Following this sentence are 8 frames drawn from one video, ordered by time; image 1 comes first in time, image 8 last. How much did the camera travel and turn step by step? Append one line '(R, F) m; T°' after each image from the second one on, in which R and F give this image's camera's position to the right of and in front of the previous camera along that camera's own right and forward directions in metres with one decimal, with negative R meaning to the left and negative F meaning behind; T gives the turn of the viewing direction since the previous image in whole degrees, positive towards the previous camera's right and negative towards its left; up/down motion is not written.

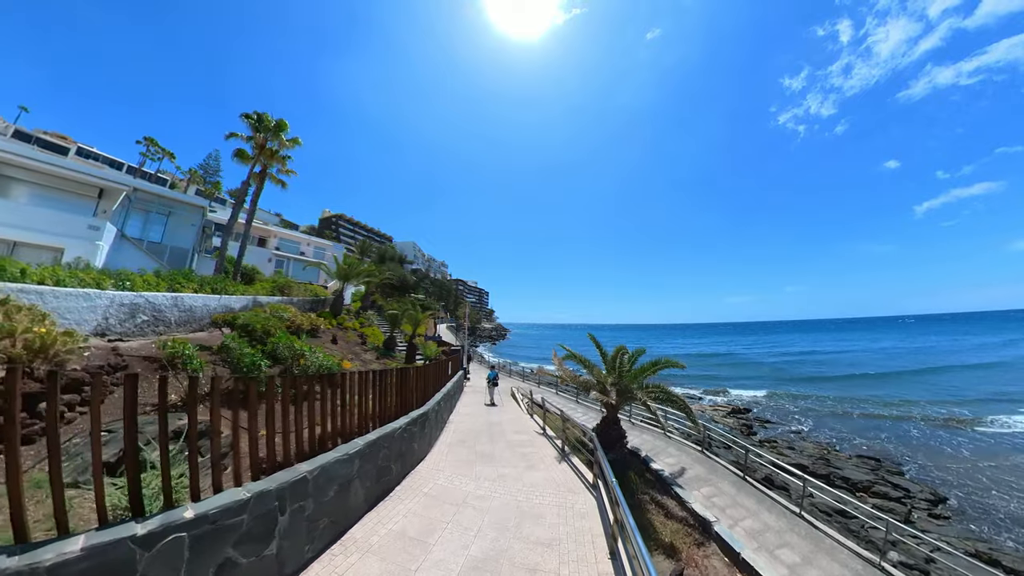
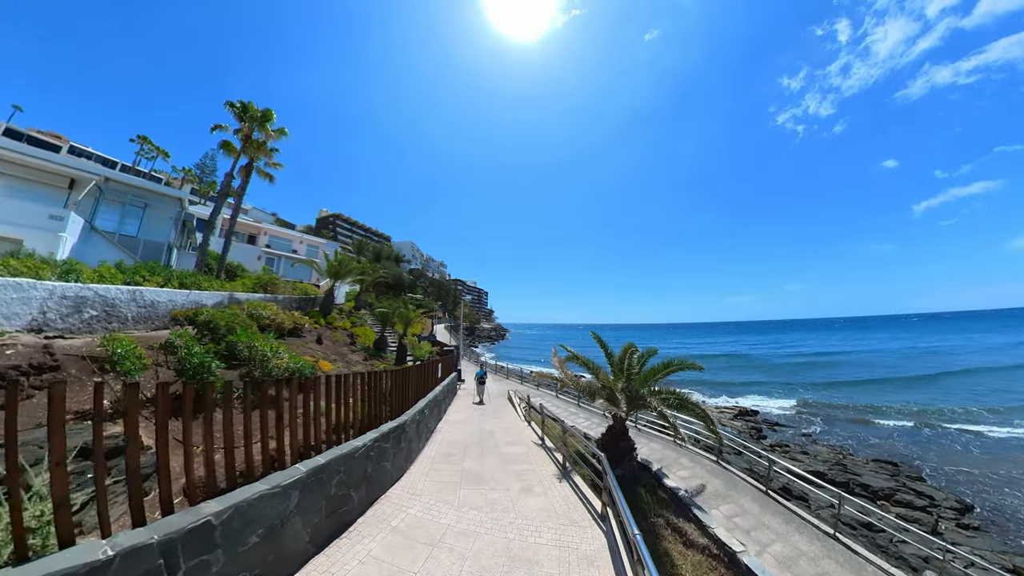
(+0.1, +1.1) m; 0°
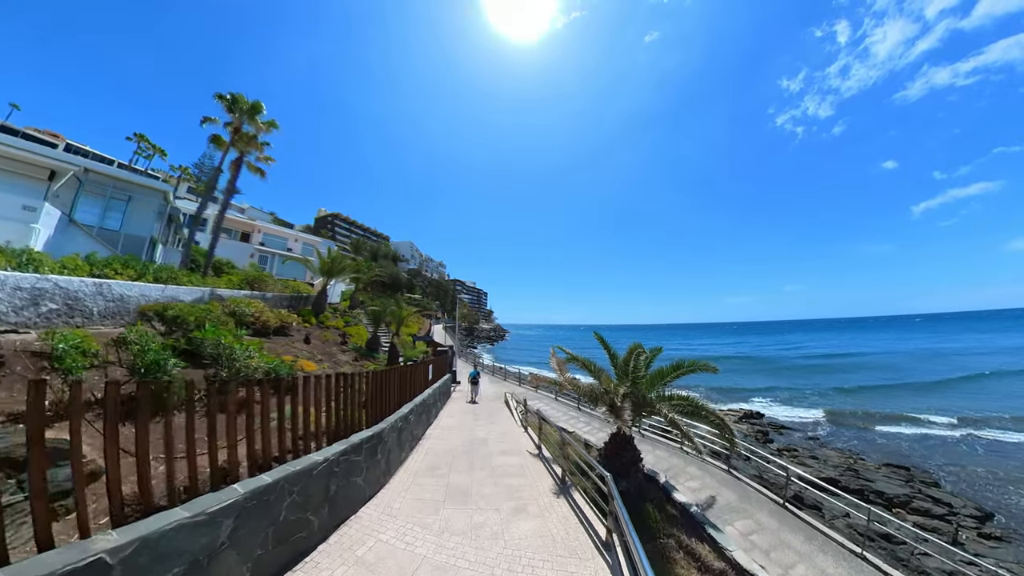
(+0.1, +0.7) m; 0°
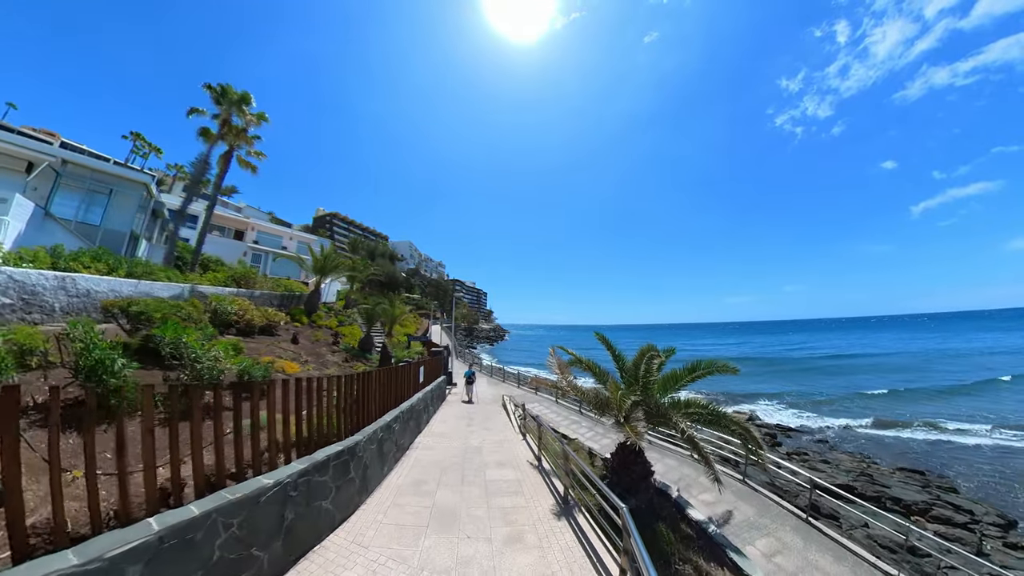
(+0.1, +0.7) m; 0°
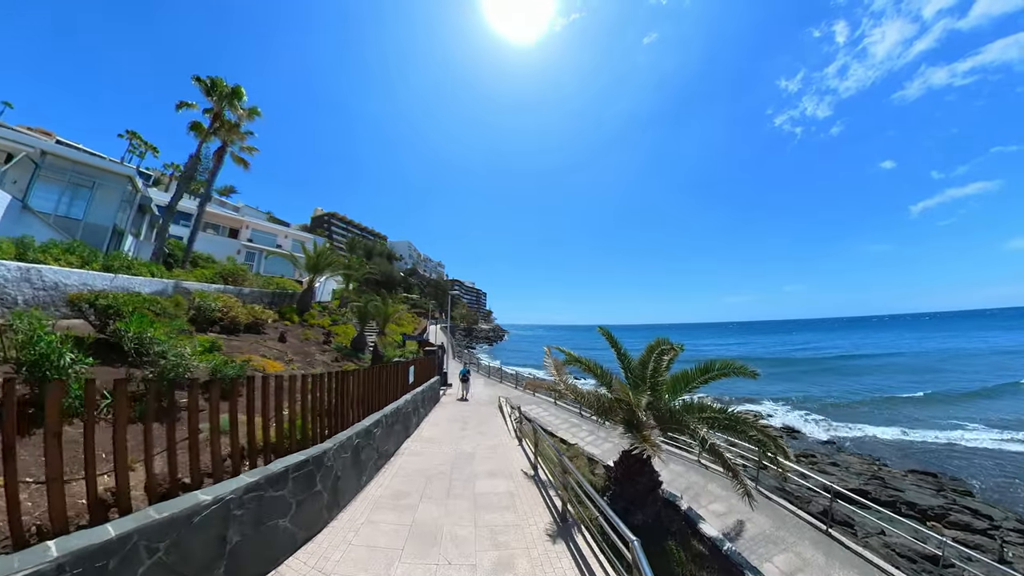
(+0.1, +0.6) m; 0°
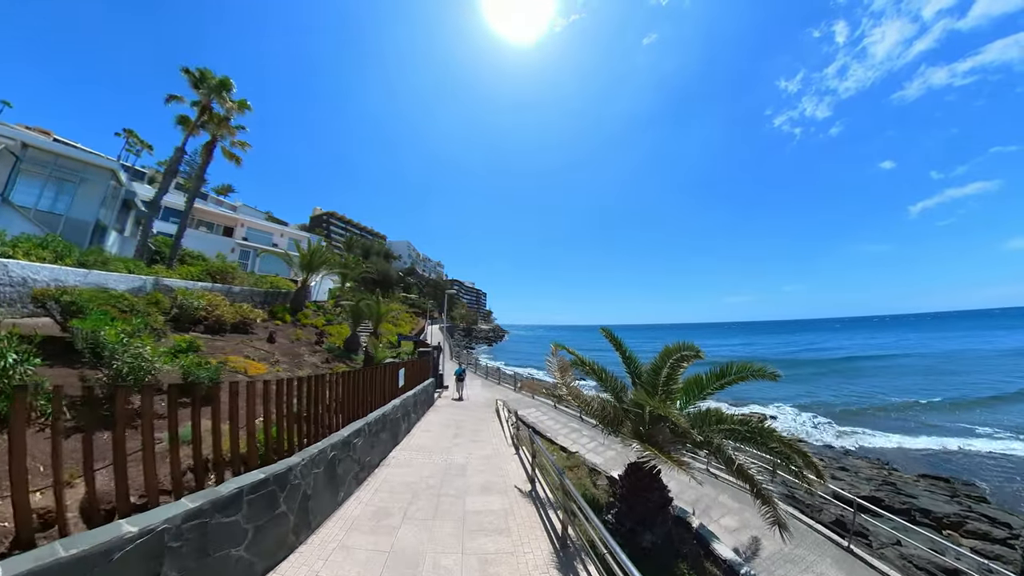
(+0.1, +0.5) m; 0°
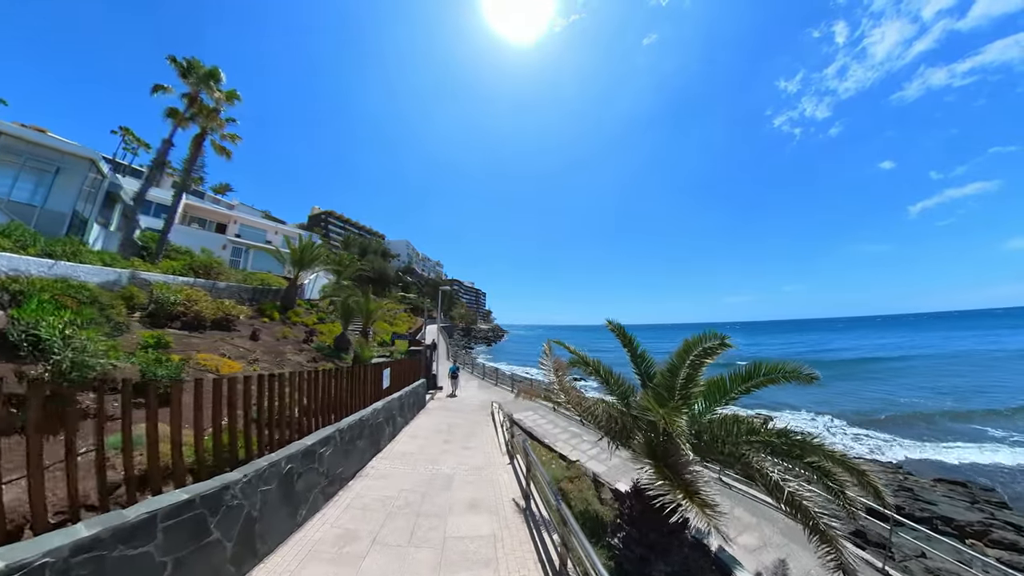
(+0.1, +0.7) m; 0°
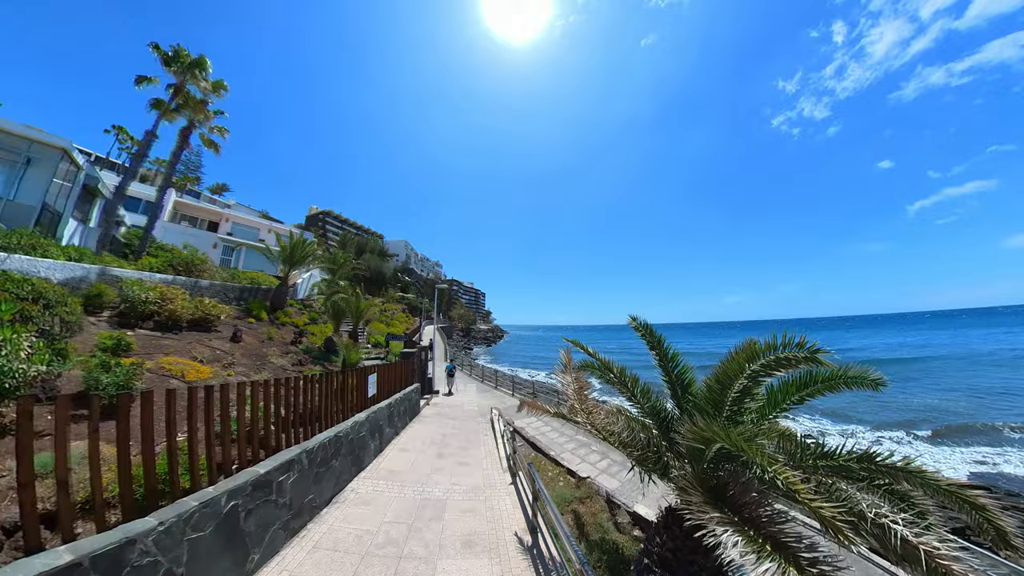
(0.0, +0.9) m; 0°
